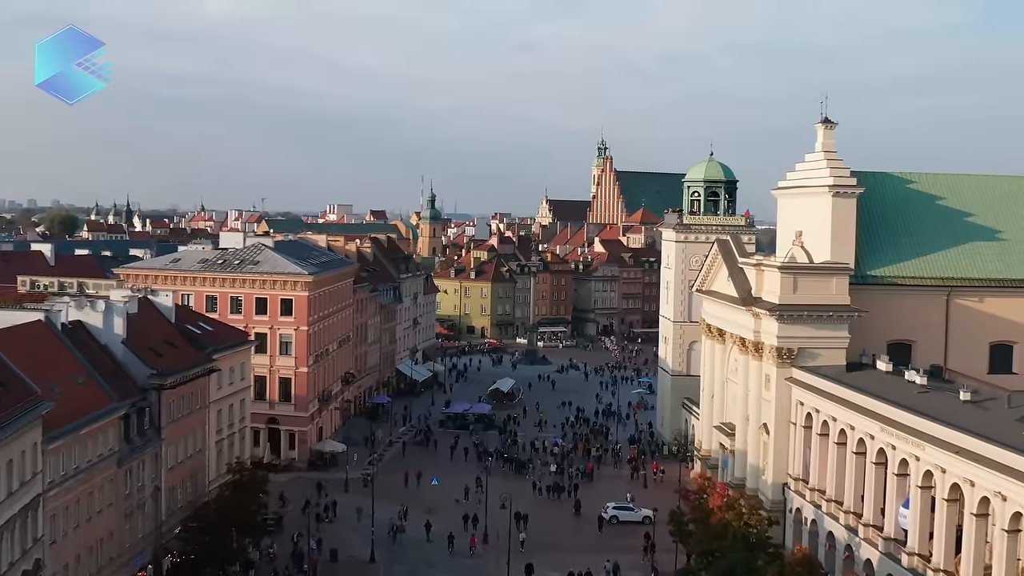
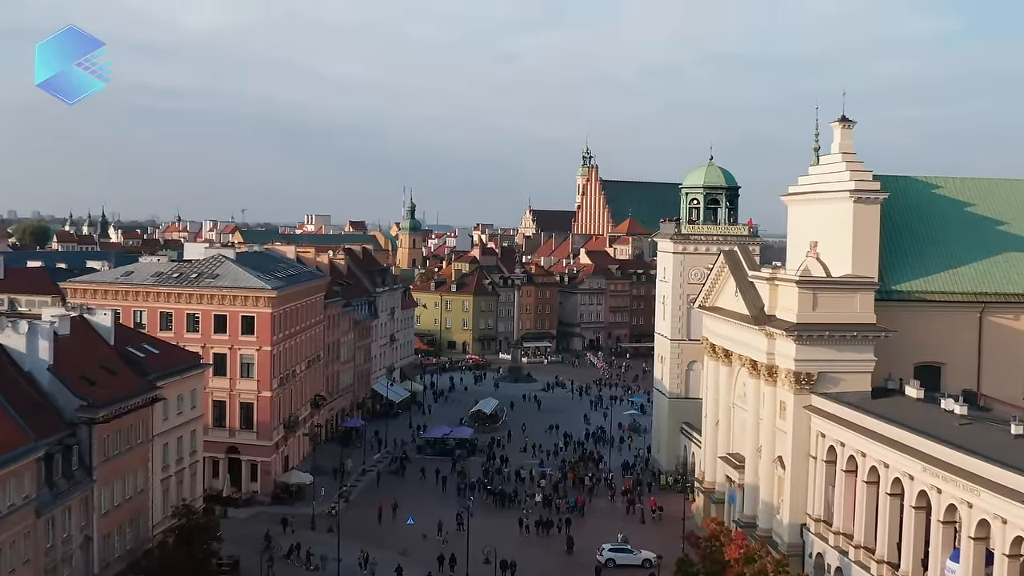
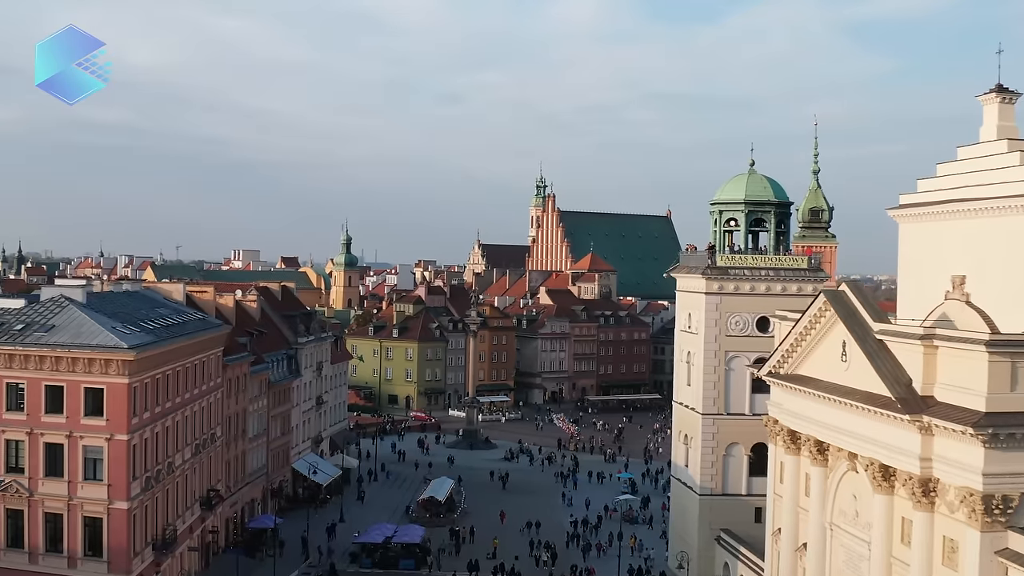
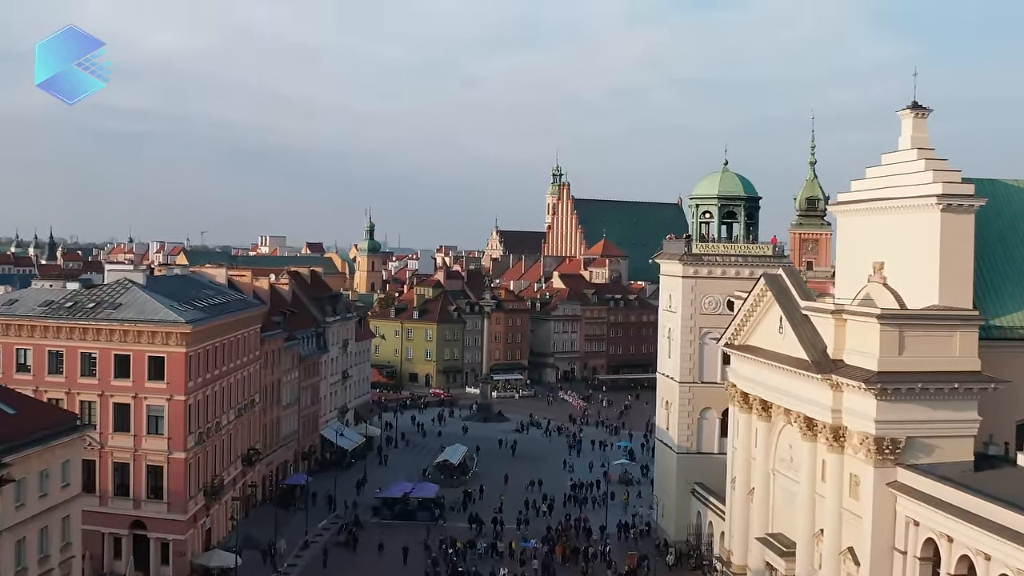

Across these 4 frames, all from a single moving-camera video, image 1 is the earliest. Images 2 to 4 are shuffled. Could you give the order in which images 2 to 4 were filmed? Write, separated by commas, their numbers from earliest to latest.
2, 4, 3
